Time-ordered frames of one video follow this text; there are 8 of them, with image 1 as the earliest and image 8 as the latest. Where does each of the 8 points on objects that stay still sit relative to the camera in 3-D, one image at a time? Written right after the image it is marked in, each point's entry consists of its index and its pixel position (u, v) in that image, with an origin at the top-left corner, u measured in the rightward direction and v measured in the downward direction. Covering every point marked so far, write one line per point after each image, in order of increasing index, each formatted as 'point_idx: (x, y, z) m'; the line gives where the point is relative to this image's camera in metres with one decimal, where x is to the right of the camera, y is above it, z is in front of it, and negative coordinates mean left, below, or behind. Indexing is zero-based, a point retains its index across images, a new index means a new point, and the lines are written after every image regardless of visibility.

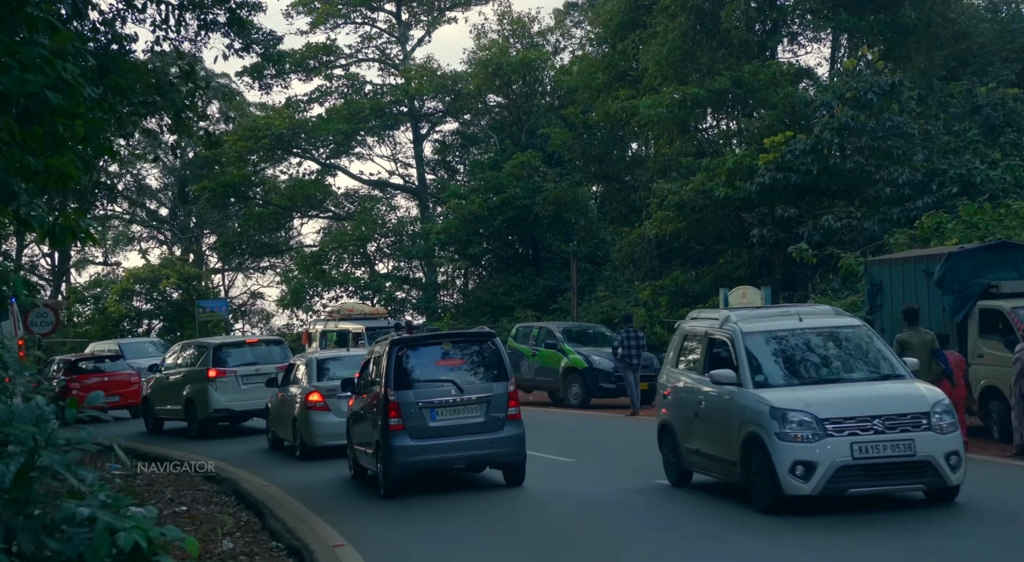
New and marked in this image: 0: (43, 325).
0: (-7.1, -0.7, +15.4) m
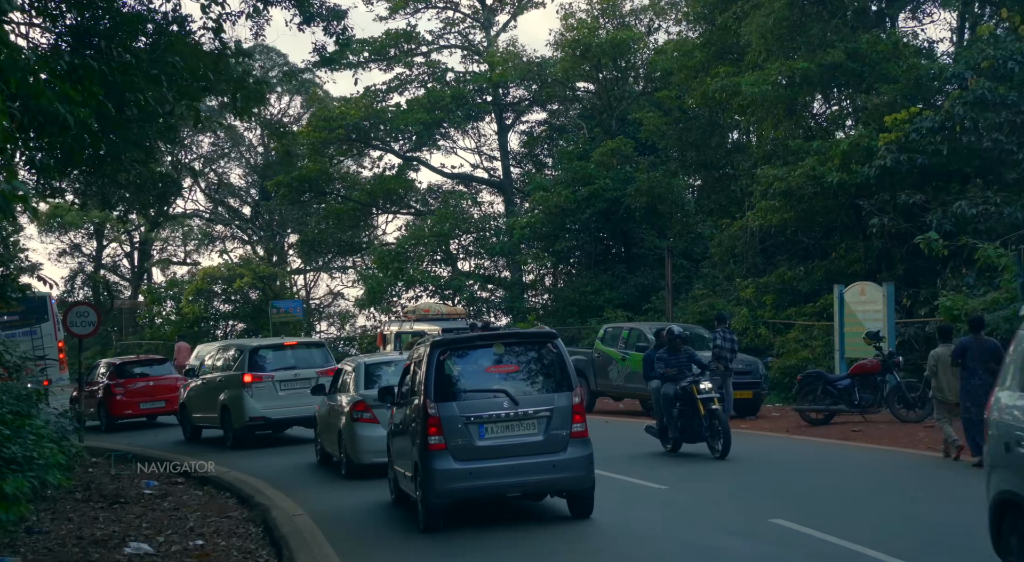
0: (-5.9, -0.6, +14.1) m
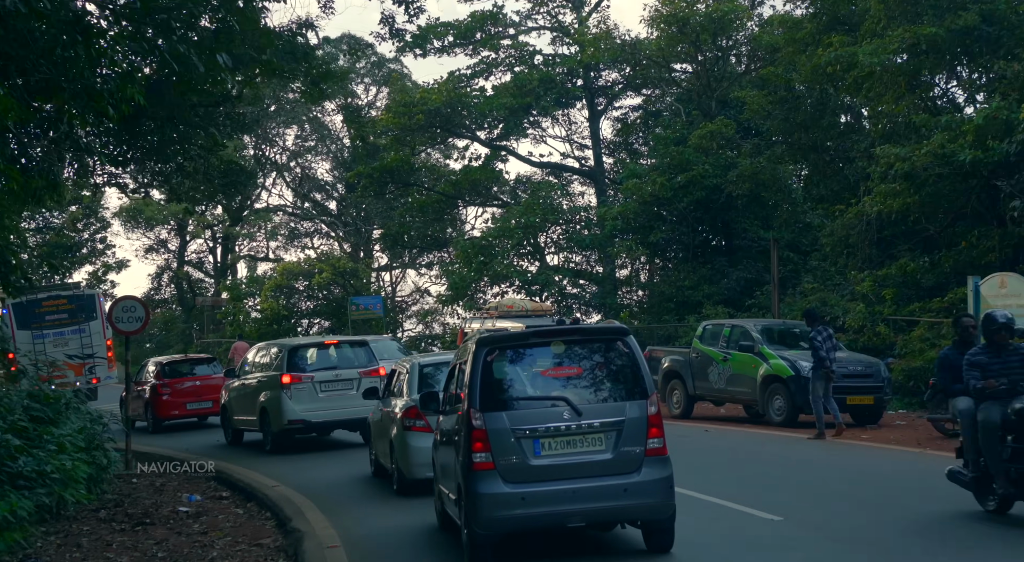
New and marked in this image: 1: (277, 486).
0: (-4.9, -0.5, +12.9) m
1: (-2.5, -2.2, +11.0) m
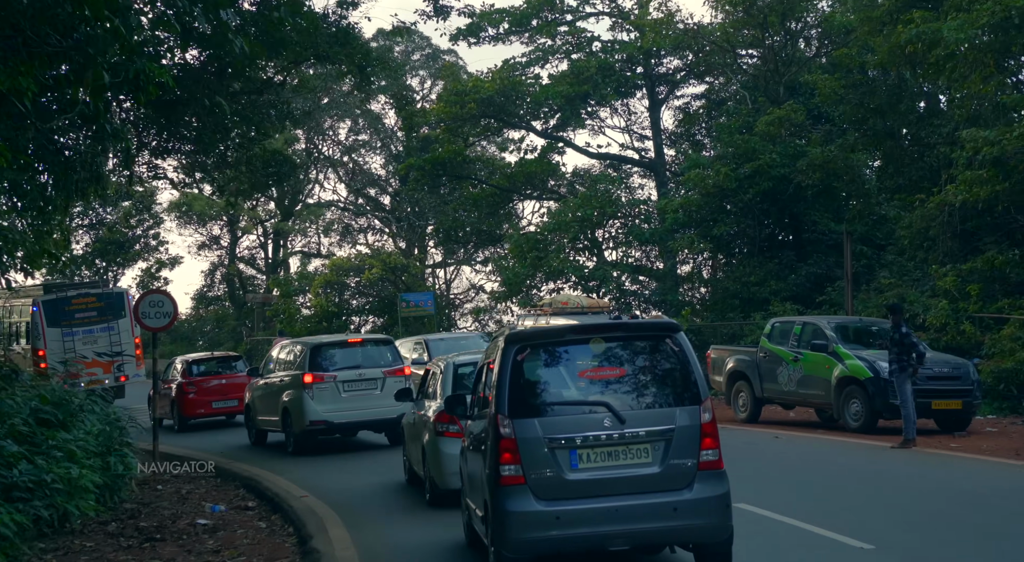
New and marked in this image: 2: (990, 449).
0: (-4.2, -0.5, +12.2) m
1: (-2.1, -2.1, +10.1) m
2: (+6.2, -2.2, +13.2) m
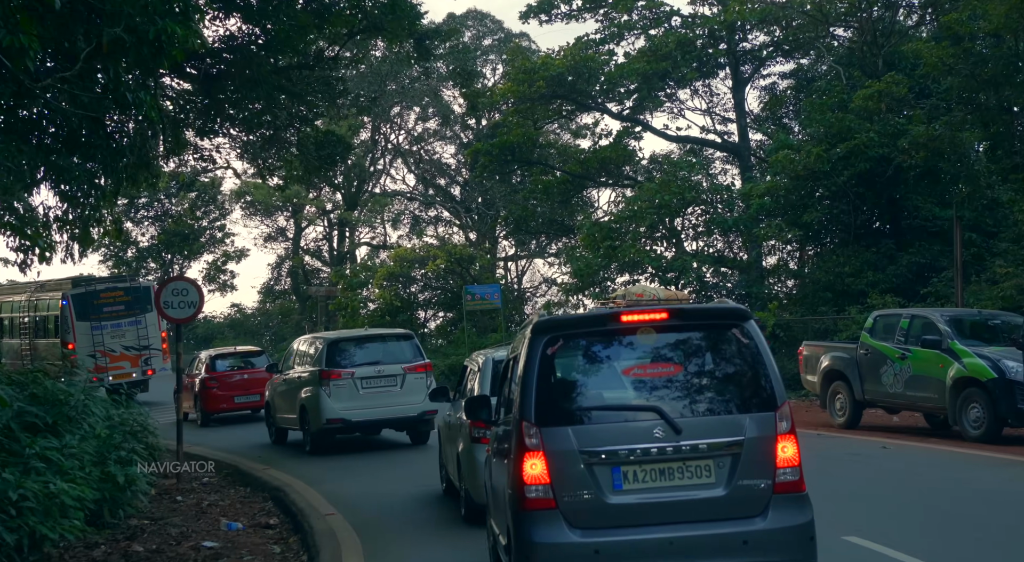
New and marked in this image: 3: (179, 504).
0: (-3.5, -0.3, +10.9) m
1: (-1.5, -2.0, +8.7) m
2: (+7.0, -2.0, +11.2) m
3: (-3.2, -2.1, +9.6) m
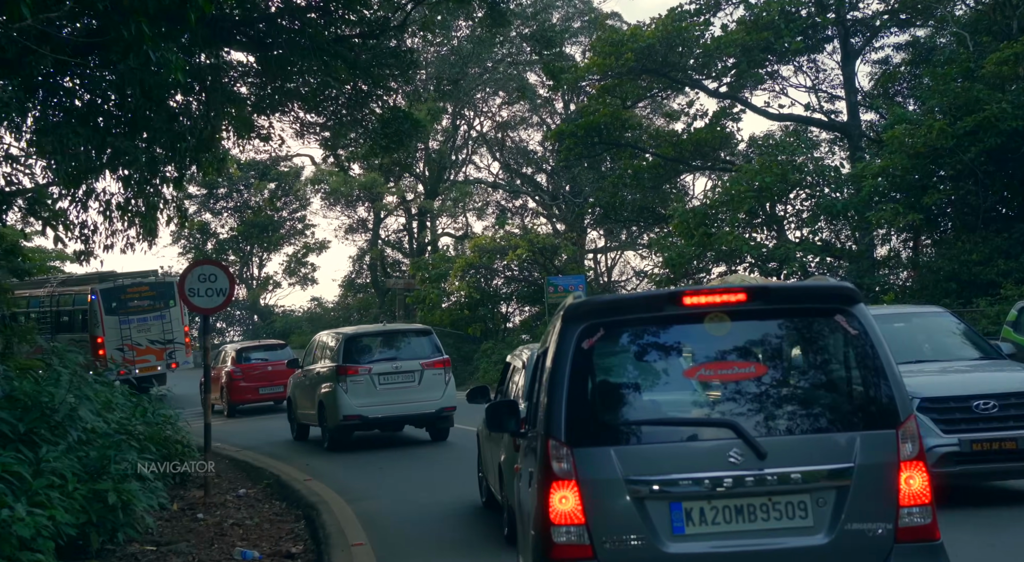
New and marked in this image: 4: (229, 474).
0: (-2.8, -0.2, +9.6) m
1: (-1.0, -1.8, +7.1) m
2: (+7.7, -1.9, +8.8) m
3: (-2.6, -2.0, +8.2) m
4: (-3.2, -2.2, +11.5) m
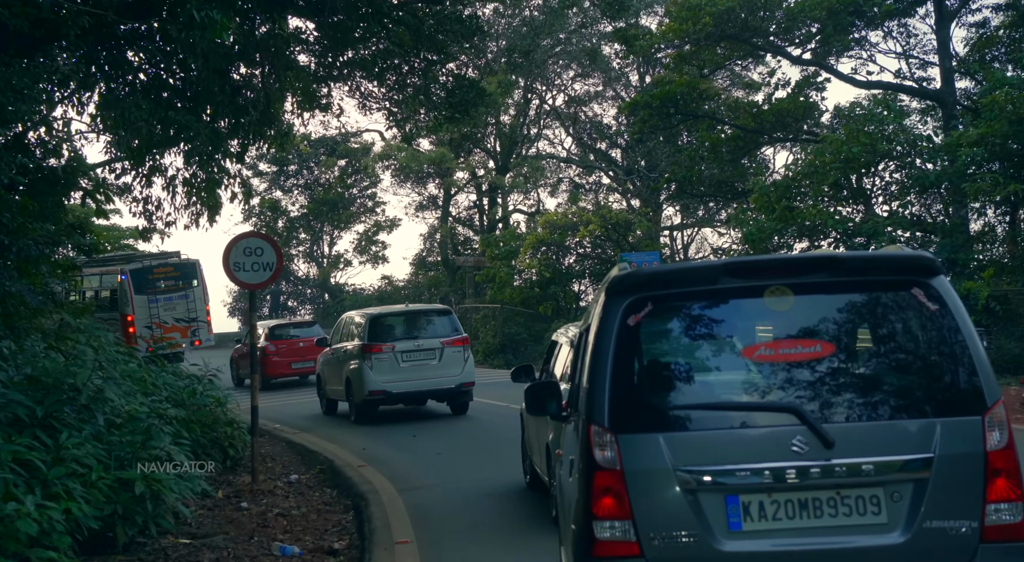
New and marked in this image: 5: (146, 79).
0: (-2.2, +0.1, +9.0) m
1: (-0.6, -1.6, +6.5) m
2: (+8.2, -1.6, +7.6) m
3: (-2.1, -1.8, +7.7) m
4: (-2.5, -1.9, +11.0) m
5: (-4.4, +2.5, +12.6) m
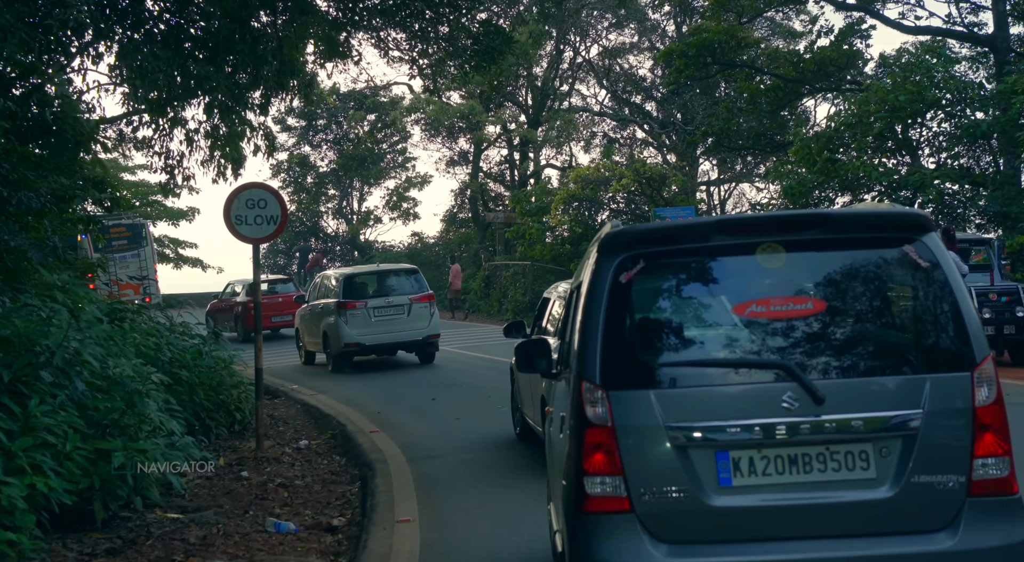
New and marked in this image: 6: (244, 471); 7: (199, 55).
0: (-2.1, +0.4, +8.5) m
1: (-0.5, -1.4, +6.0) m
2: (+8.3, -1.3, +6.7) m
3: (-2.0, -1.5, +7.2) m
4: (-2.2, -1.4, +10.5) m
5: (-4.2, +3.0, +12.0) m
6: (-2.0, -1.4, +7.7) m
7: (-3.9, +2.8, +12.4) m
